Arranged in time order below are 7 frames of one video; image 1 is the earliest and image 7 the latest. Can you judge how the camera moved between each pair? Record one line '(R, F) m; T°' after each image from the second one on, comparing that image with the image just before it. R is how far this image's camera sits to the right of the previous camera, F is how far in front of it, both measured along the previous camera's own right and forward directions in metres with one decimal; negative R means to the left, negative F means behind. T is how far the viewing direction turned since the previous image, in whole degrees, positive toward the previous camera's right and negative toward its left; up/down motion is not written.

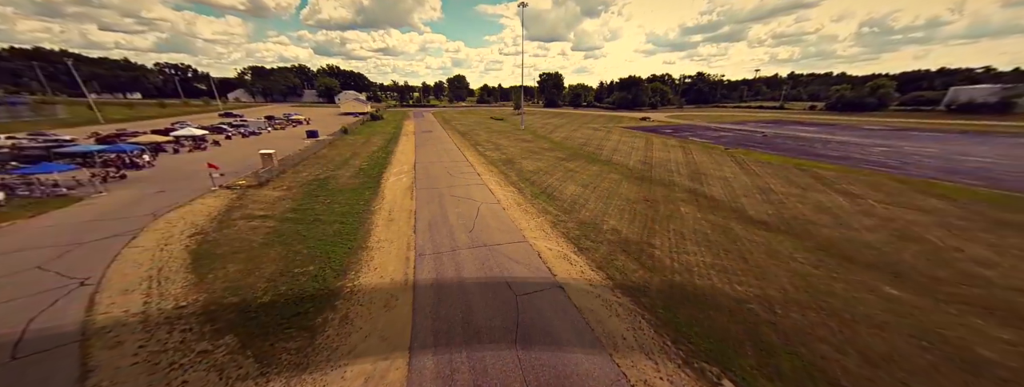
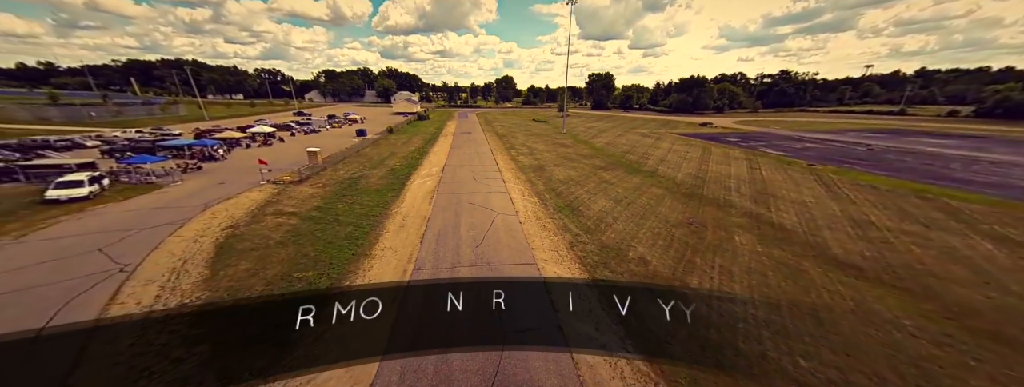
(+1.0, +1.0) m; -9°
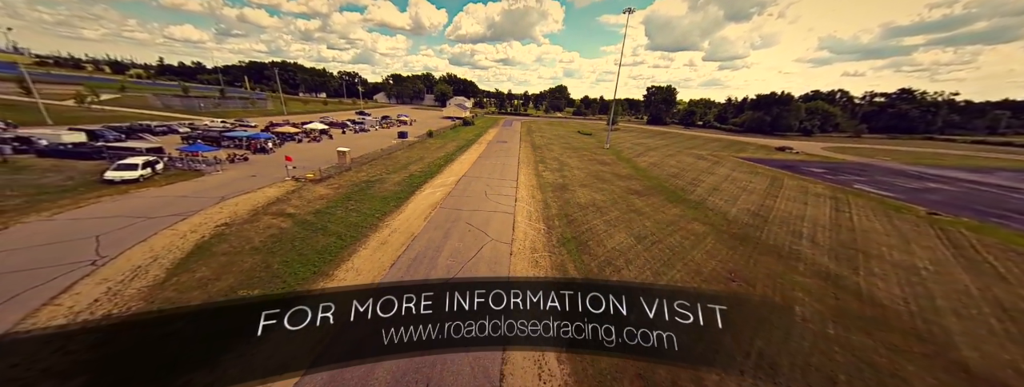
(+1.9, +1.6) m; -9°
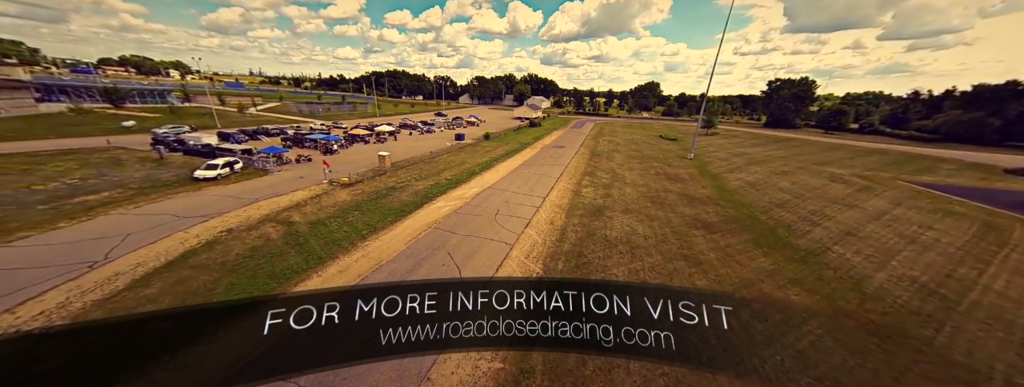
(+3.4, +3.1) m; -17°
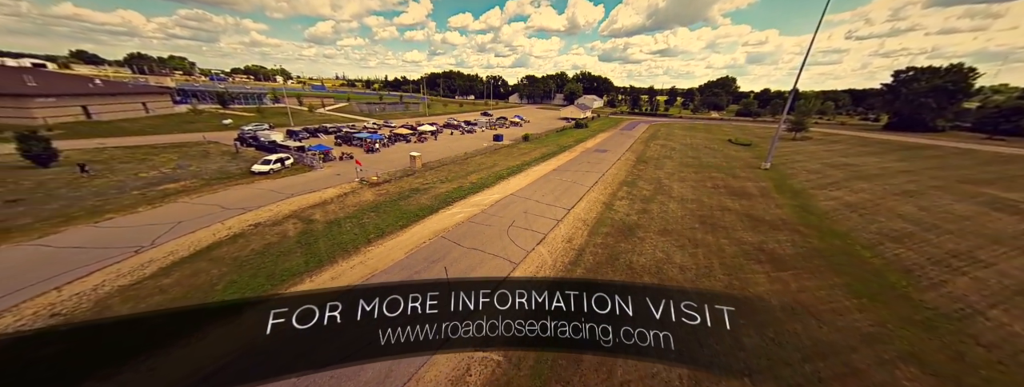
(+1.6, +1.4) m; -10°
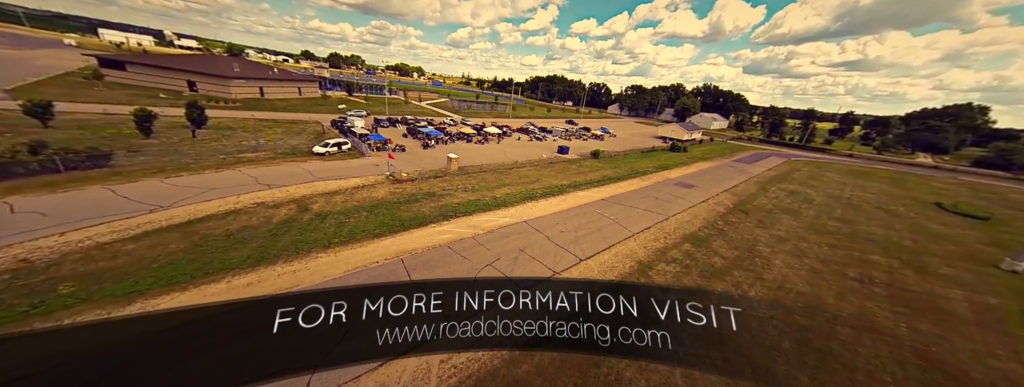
(+3.8, +3.7) m; -18°
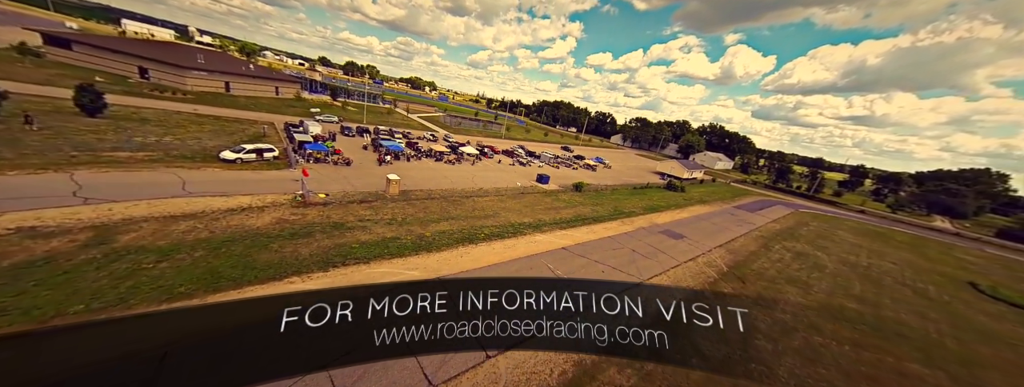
(+3.7, +4.2) m; -1°
